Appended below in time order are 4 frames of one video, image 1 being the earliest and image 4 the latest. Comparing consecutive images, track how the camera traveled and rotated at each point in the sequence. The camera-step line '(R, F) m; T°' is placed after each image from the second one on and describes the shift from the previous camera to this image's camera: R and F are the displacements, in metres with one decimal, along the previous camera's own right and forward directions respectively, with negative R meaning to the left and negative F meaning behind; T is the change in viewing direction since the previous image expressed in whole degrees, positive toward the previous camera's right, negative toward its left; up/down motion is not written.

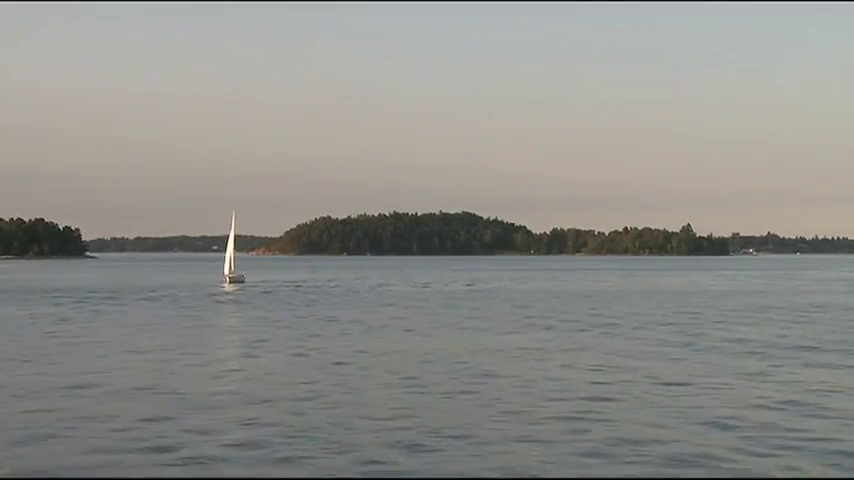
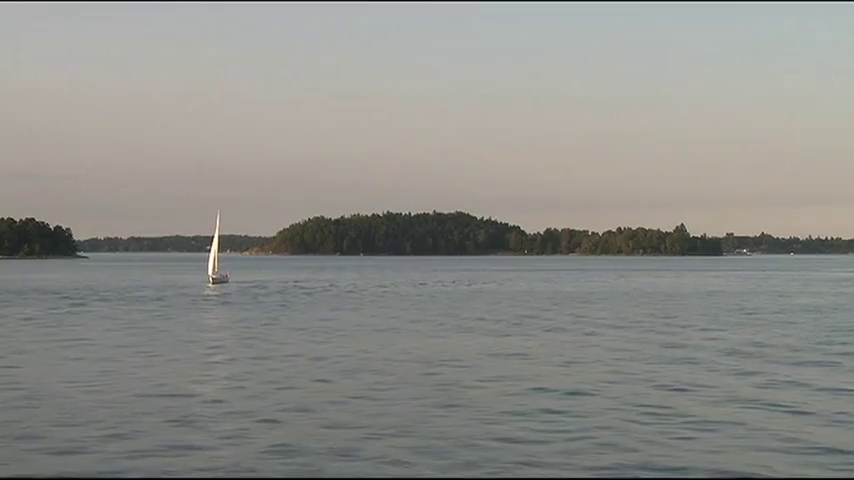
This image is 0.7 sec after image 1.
(+0.3, +1.0) m; -5°
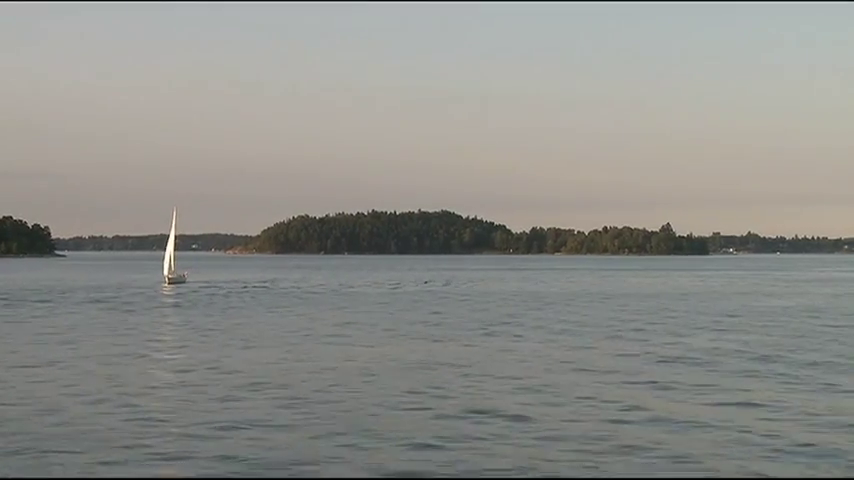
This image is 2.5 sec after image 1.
(+0.1, +0.3) m; +1°
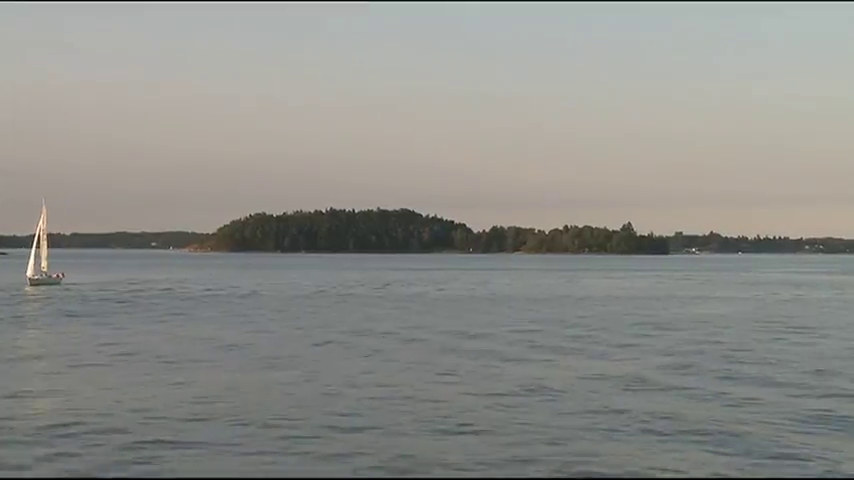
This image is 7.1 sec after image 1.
(+0.1, +0.7) m; +2°
